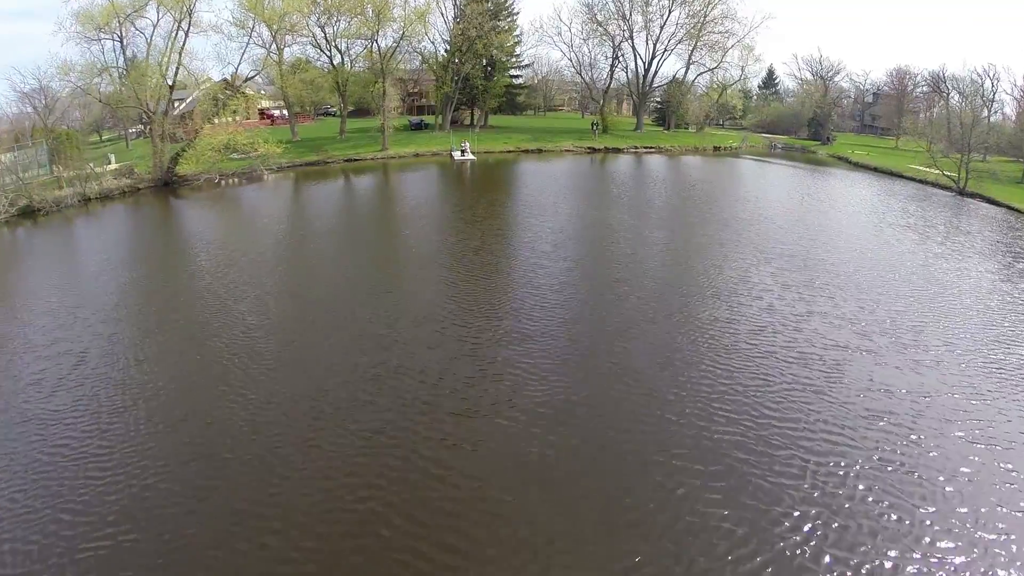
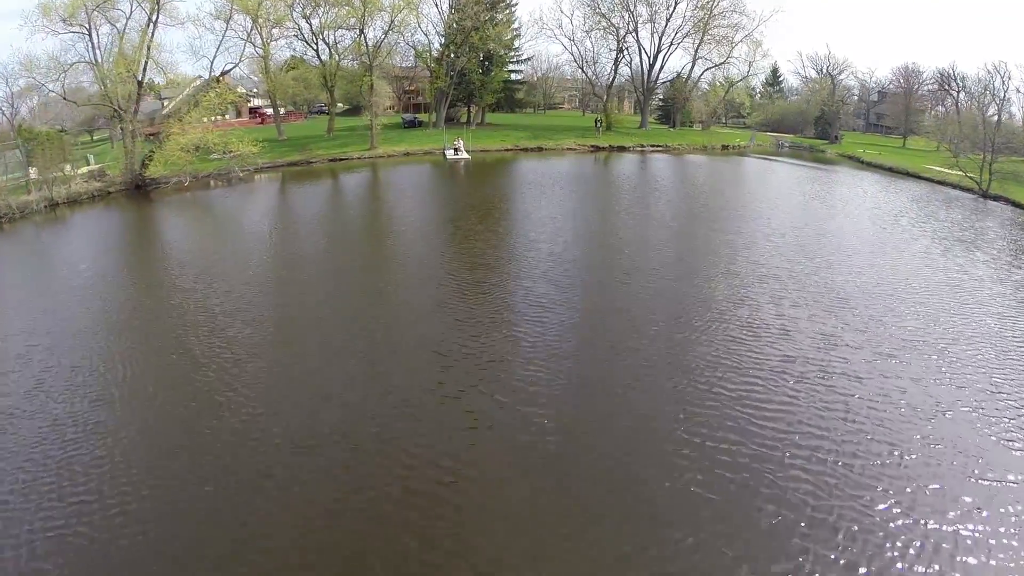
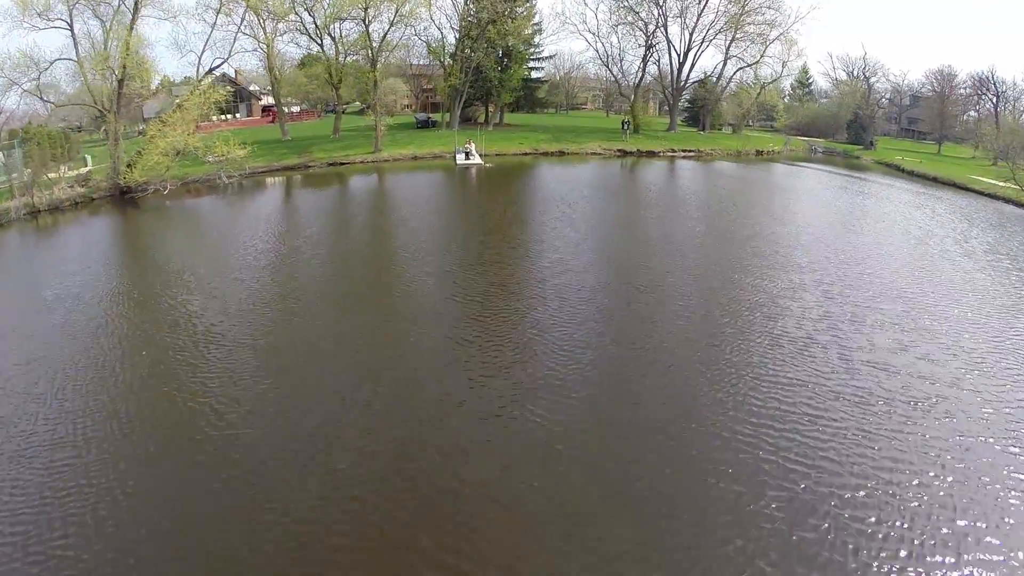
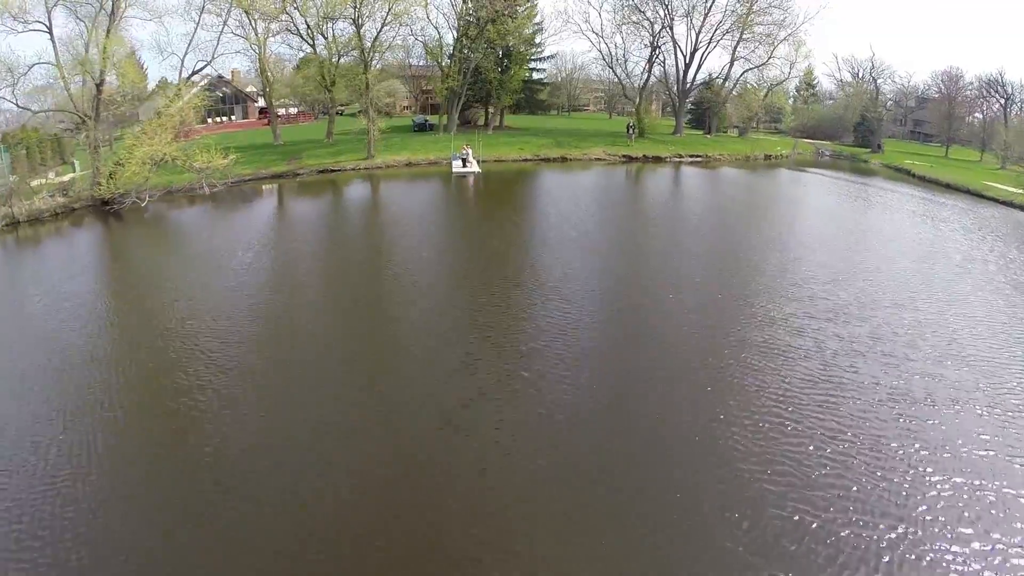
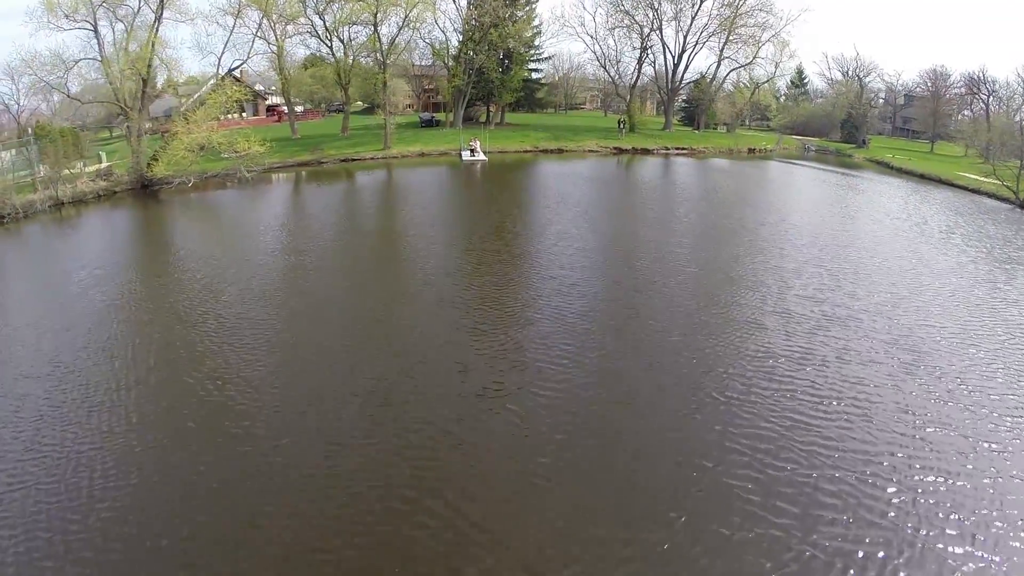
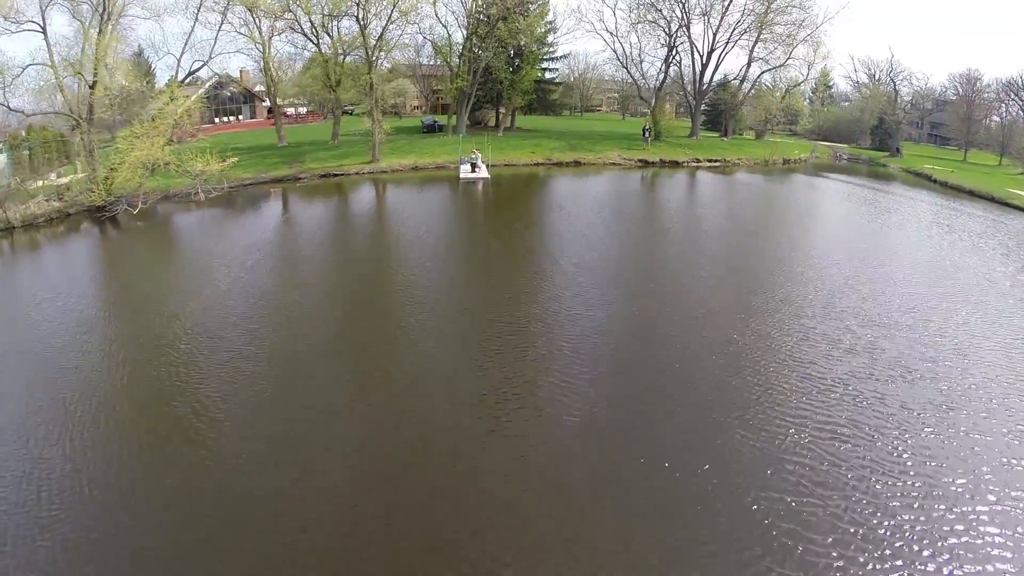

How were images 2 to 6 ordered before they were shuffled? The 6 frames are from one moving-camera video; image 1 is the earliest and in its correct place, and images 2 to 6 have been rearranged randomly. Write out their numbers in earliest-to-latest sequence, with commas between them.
2, 5, 3, 4, 6
